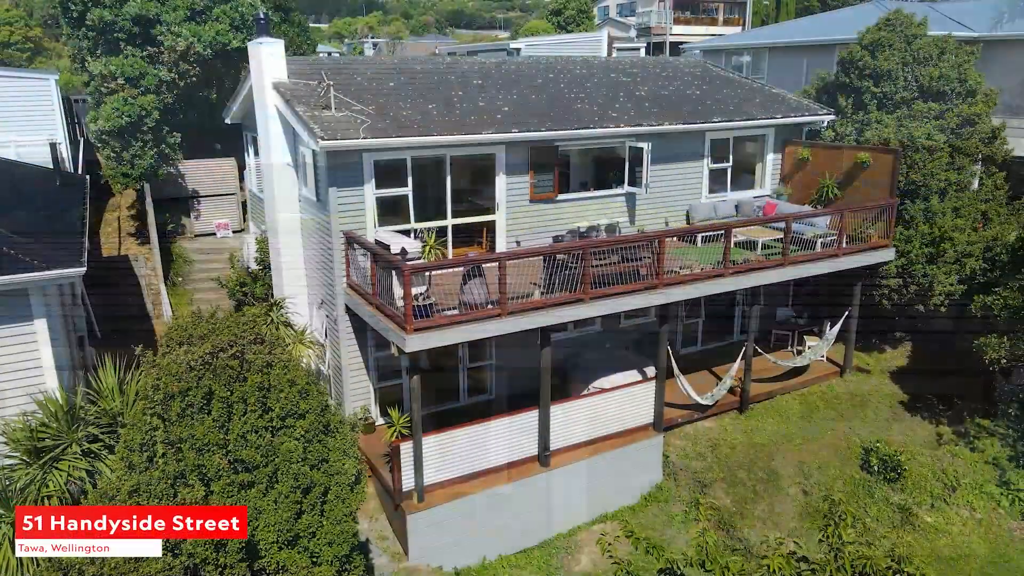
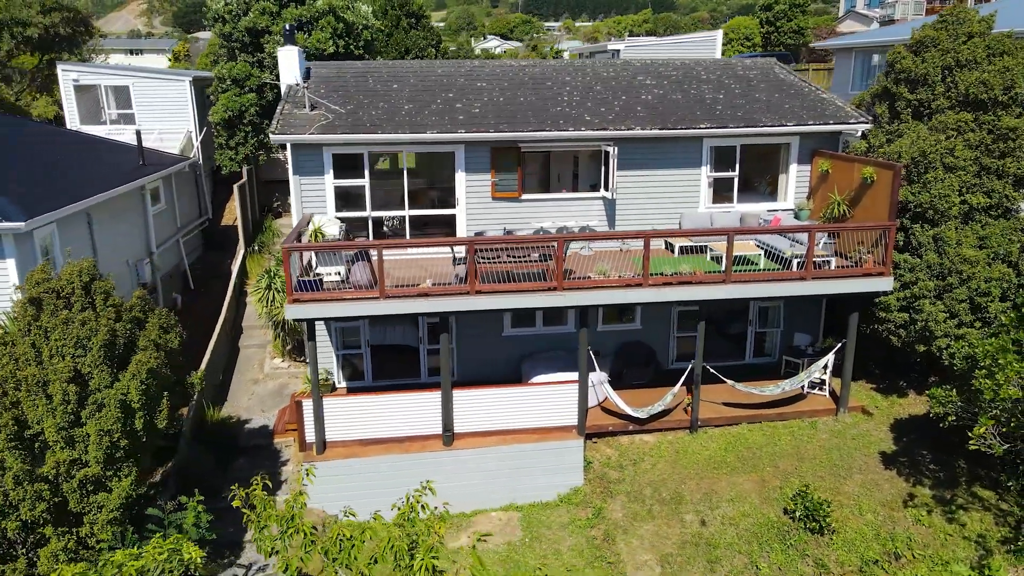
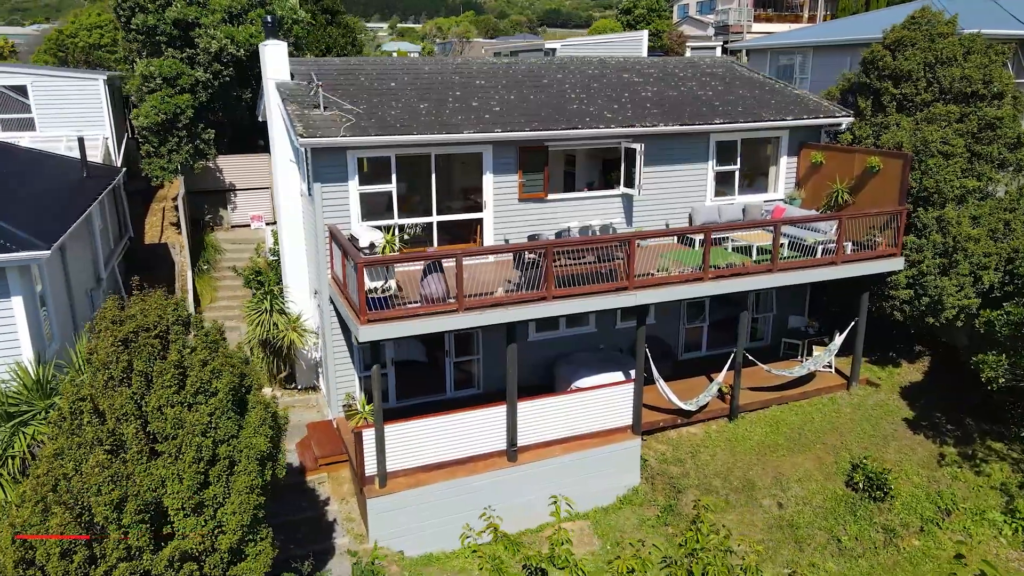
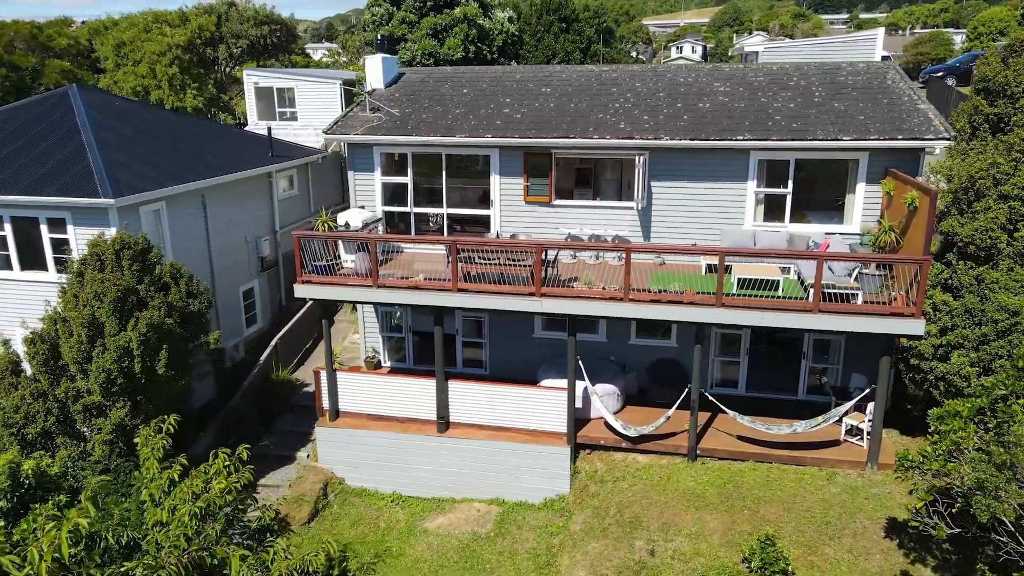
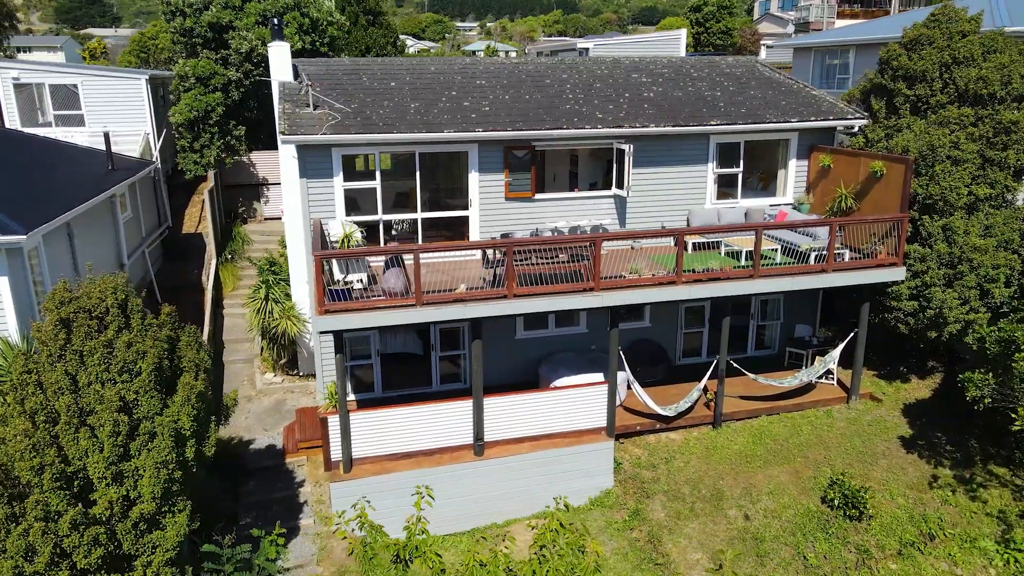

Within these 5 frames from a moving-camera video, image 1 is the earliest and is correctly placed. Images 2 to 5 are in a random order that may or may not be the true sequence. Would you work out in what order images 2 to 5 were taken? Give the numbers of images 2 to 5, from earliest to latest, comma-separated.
3, 5, 2, 4
